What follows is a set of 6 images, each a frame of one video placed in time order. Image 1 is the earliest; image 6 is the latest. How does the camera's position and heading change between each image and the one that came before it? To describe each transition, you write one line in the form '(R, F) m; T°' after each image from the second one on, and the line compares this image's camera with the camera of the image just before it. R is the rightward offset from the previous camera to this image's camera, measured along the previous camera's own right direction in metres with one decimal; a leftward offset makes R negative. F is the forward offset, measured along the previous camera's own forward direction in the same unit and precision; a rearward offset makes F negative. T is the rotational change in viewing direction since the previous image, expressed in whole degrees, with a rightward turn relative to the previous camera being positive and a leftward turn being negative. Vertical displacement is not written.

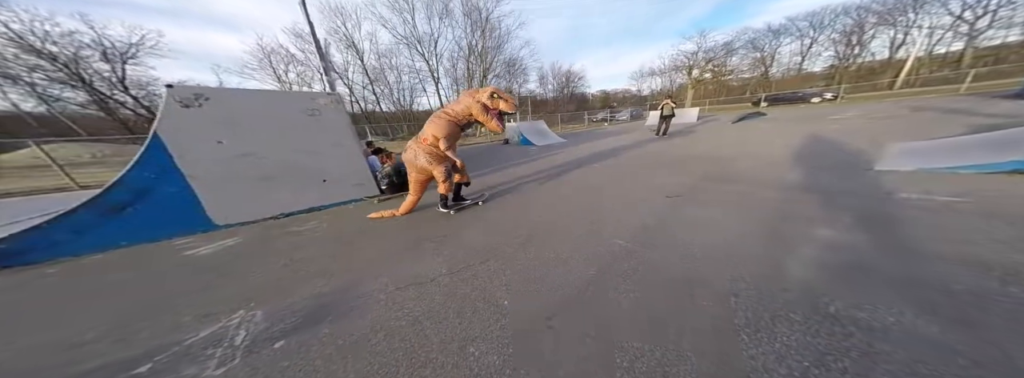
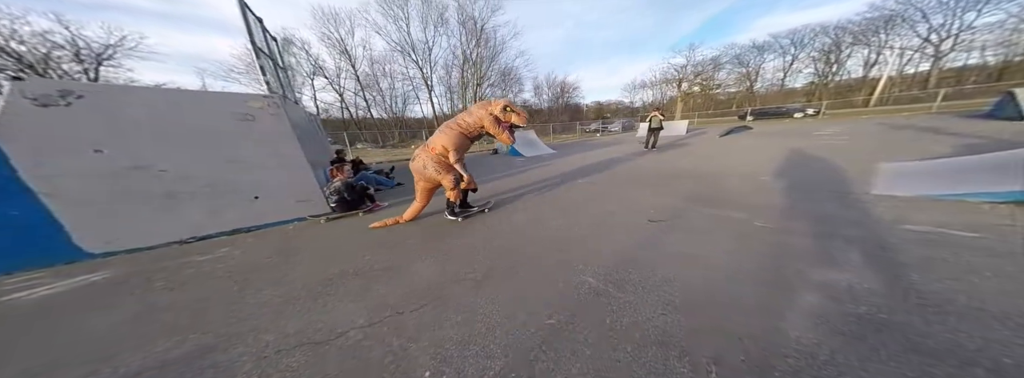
(+0.3, +0.3) m; +1°
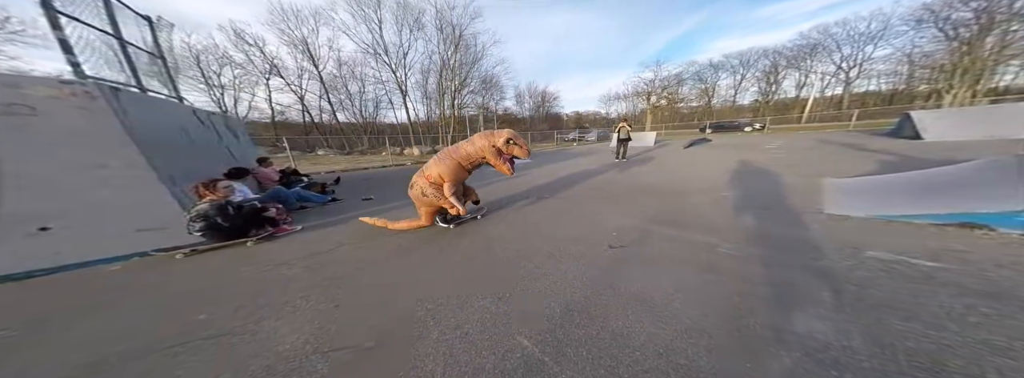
(+0.4, +0.4) m; +5°
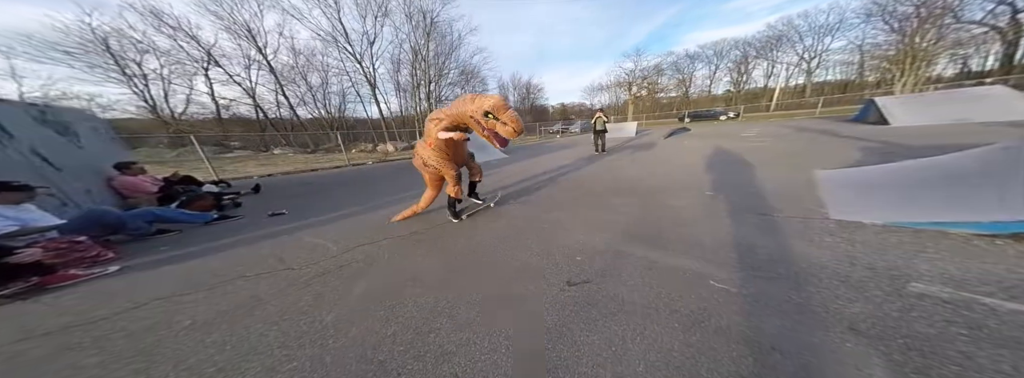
(+0.5, +0.8) m; +3°
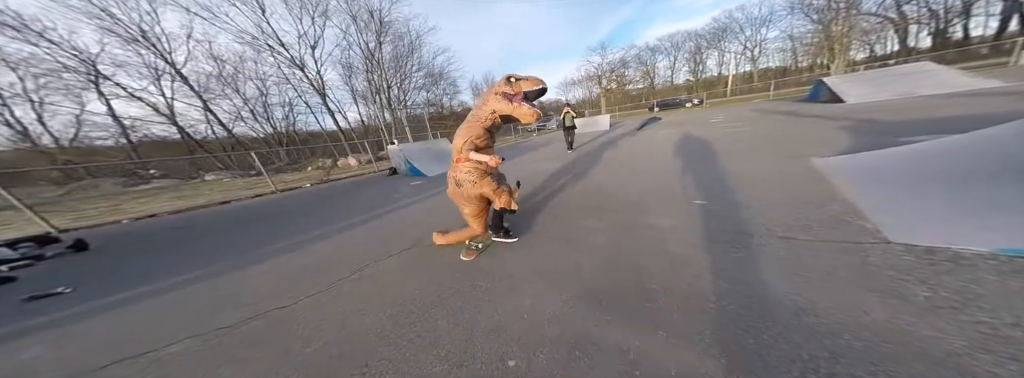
(+0.6, +1.0) m; +4°
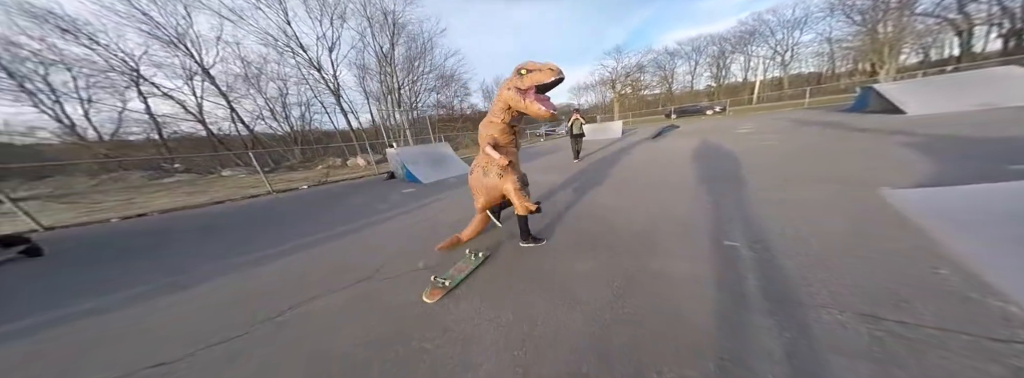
(+0.3, +0.5) m; -3°
